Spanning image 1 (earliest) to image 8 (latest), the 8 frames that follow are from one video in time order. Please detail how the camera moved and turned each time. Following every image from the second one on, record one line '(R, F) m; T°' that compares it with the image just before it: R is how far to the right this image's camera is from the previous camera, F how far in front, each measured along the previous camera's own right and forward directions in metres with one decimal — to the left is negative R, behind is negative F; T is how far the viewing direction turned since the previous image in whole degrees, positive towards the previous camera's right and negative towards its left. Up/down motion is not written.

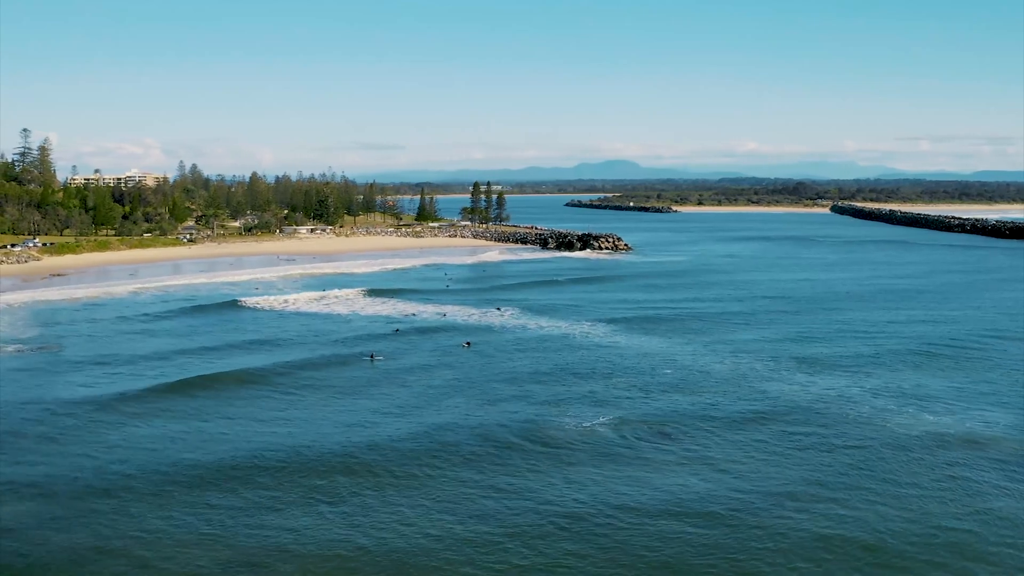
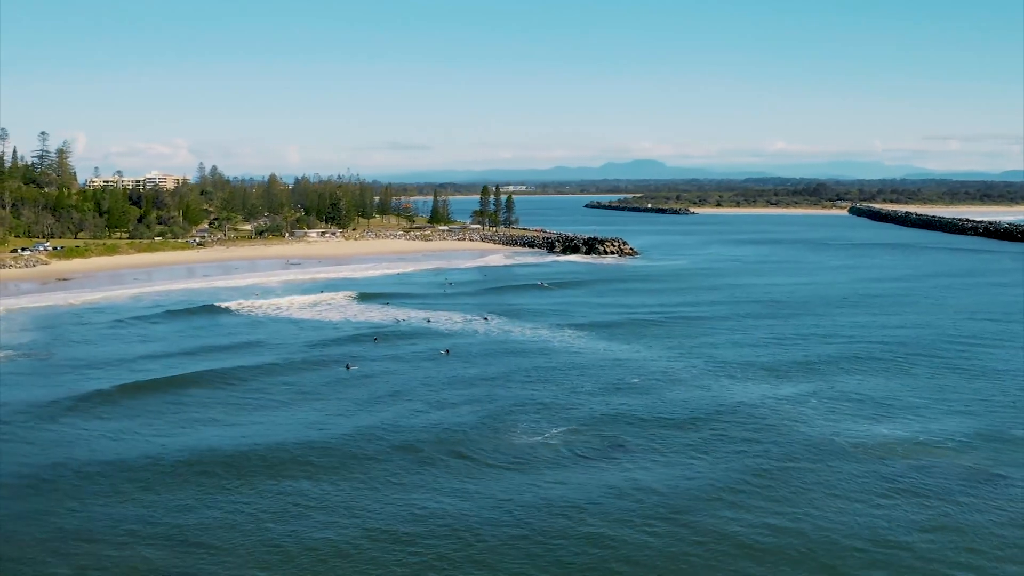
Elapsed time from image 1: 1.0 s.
(+1.2, 0.0) m; -1°
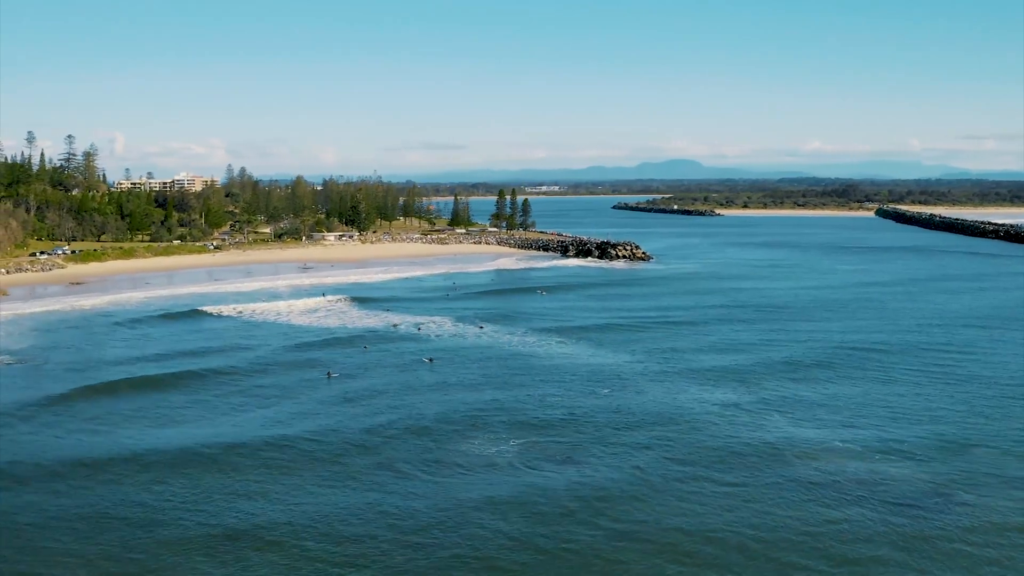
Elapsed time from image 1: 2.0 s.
(+1.3, -0.1) m; -1°
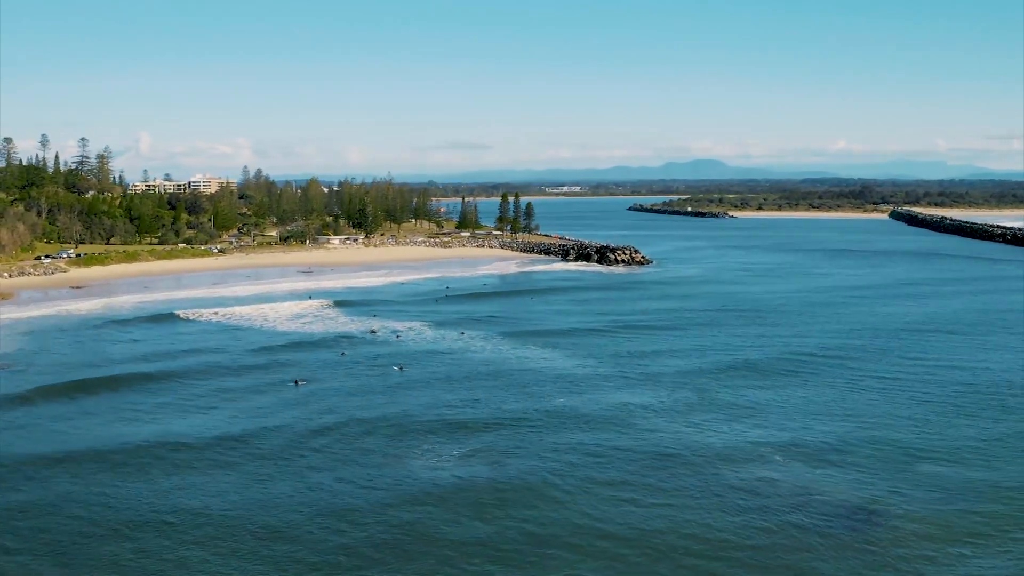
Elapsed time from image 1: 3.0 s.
(+1.3, -0.2) m; -1°
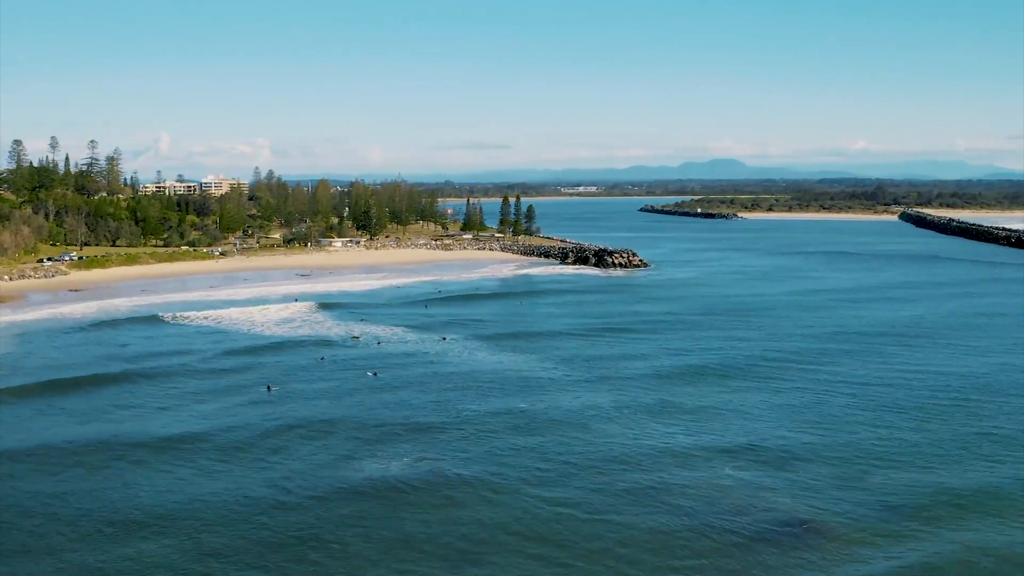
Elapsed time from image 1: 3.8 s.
(+1.0, -0.2) m; 0°
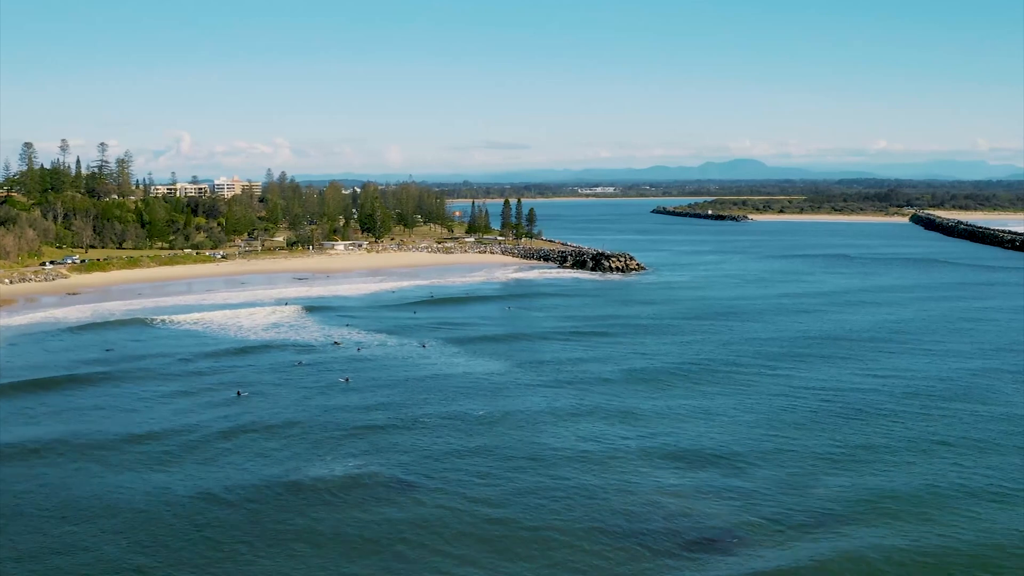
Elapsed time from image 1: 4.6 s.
(+1.2, -0.3) m; 0°
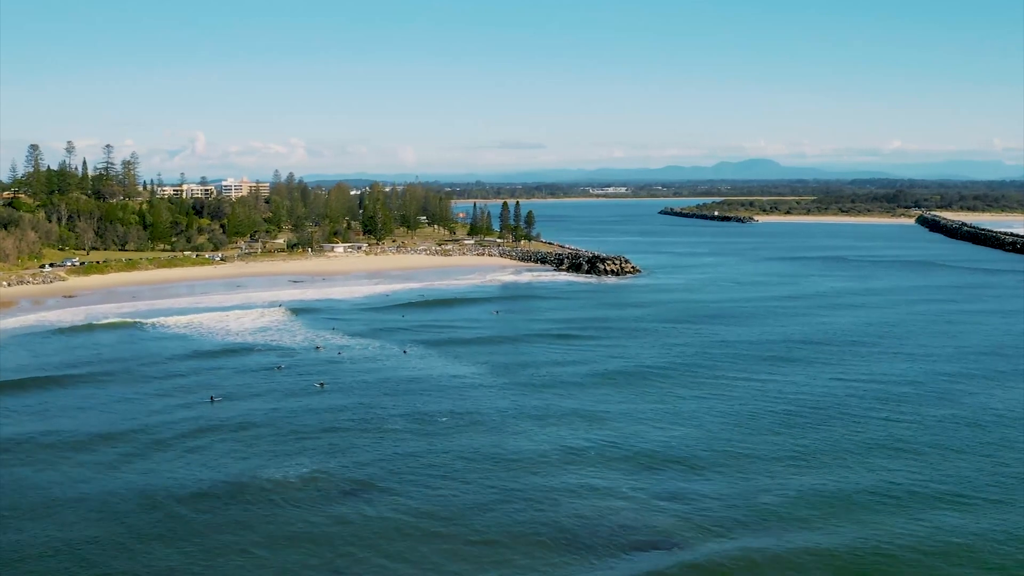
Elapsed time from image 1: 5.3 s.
(+0.9, -0.2) m; 0°
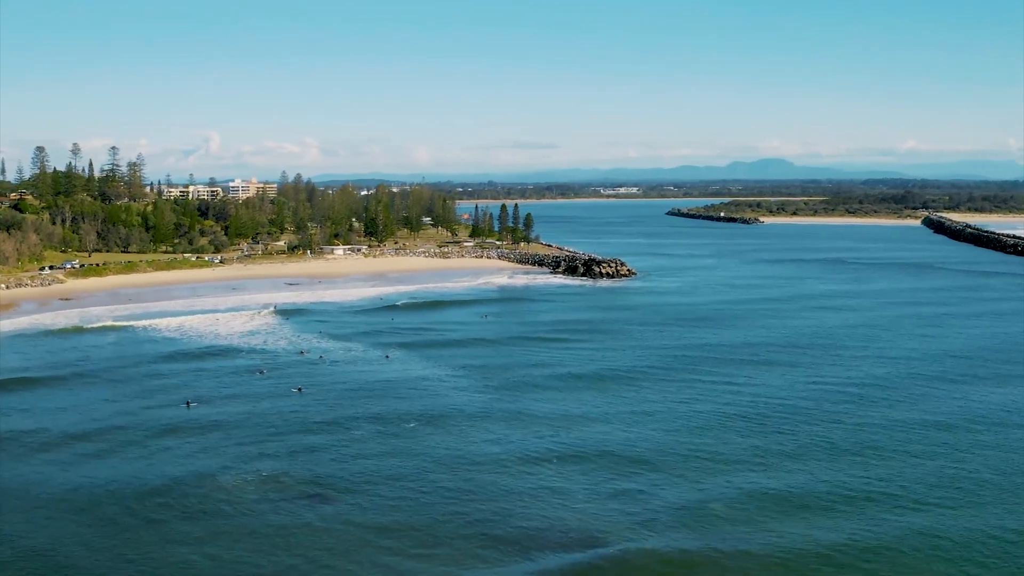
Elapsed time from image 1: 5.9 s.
(+0.9, -0.2) m; 0°
